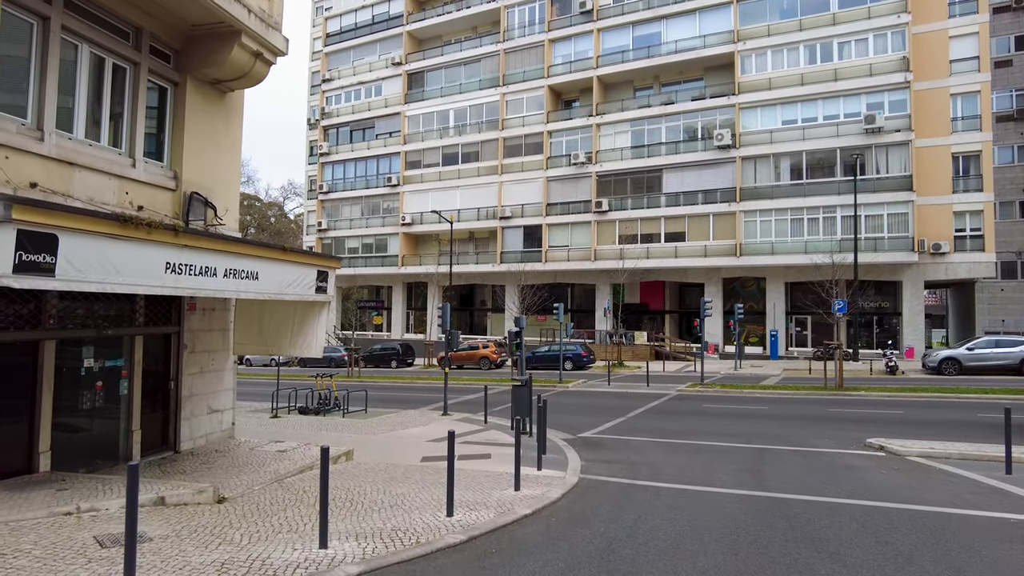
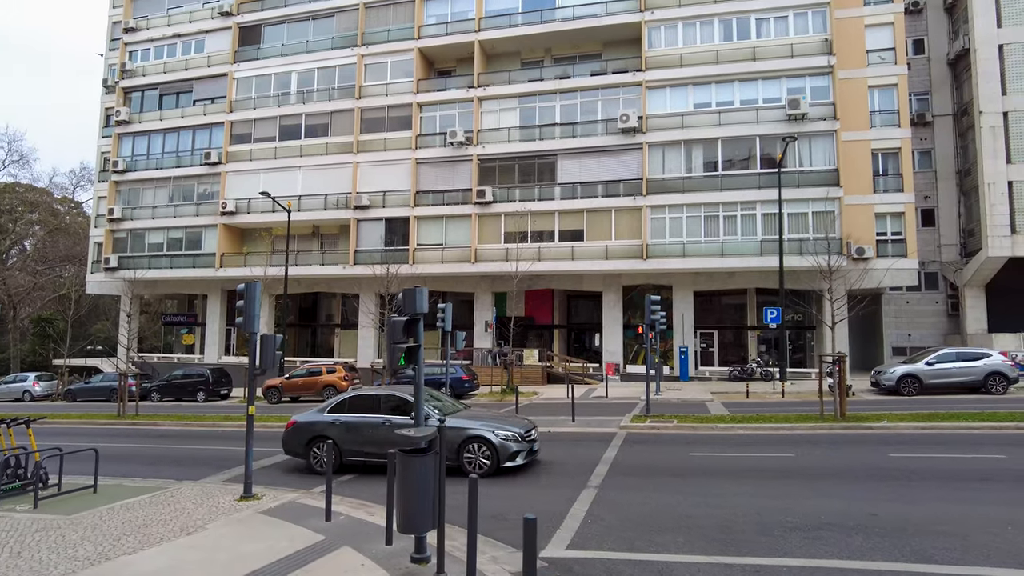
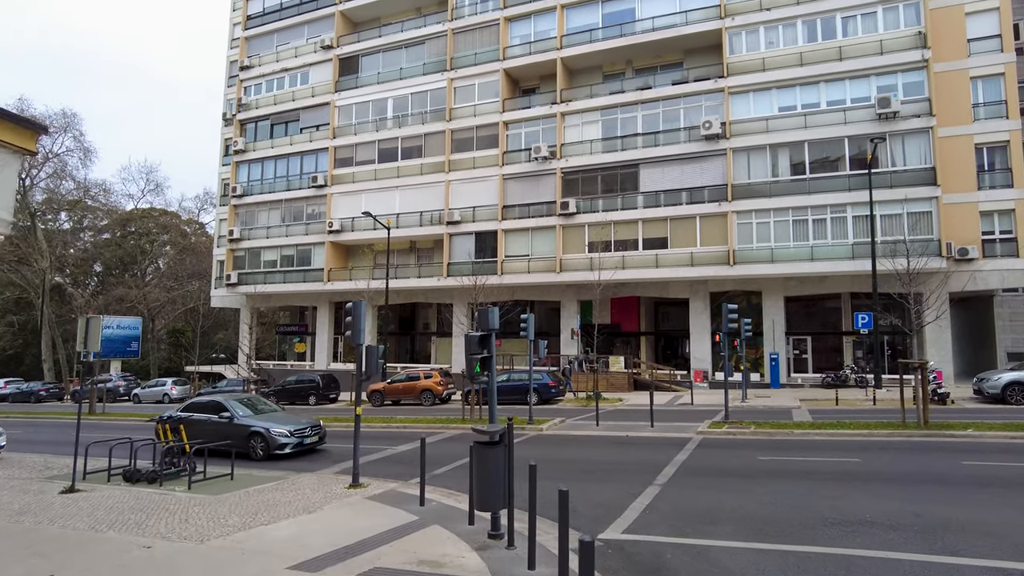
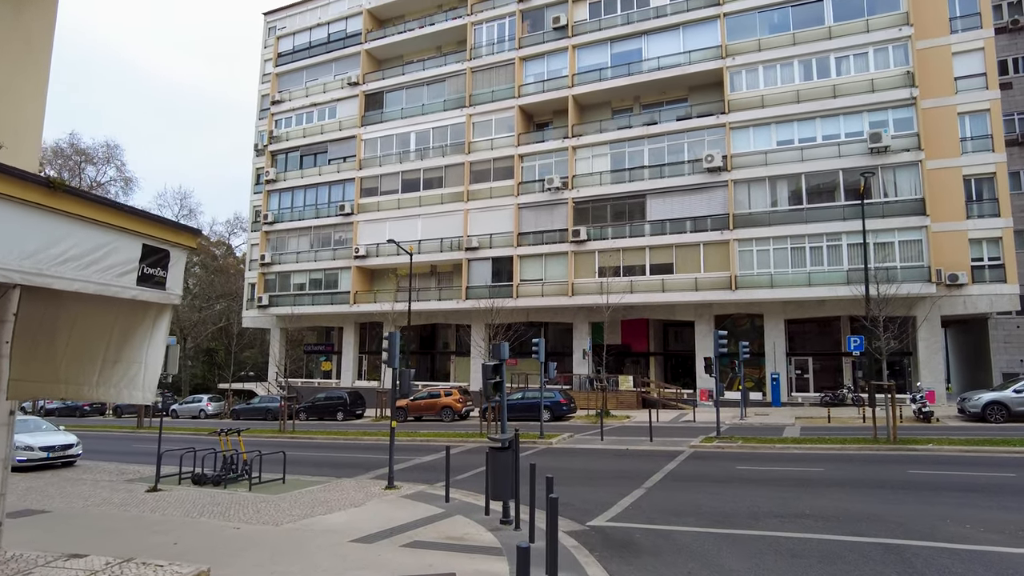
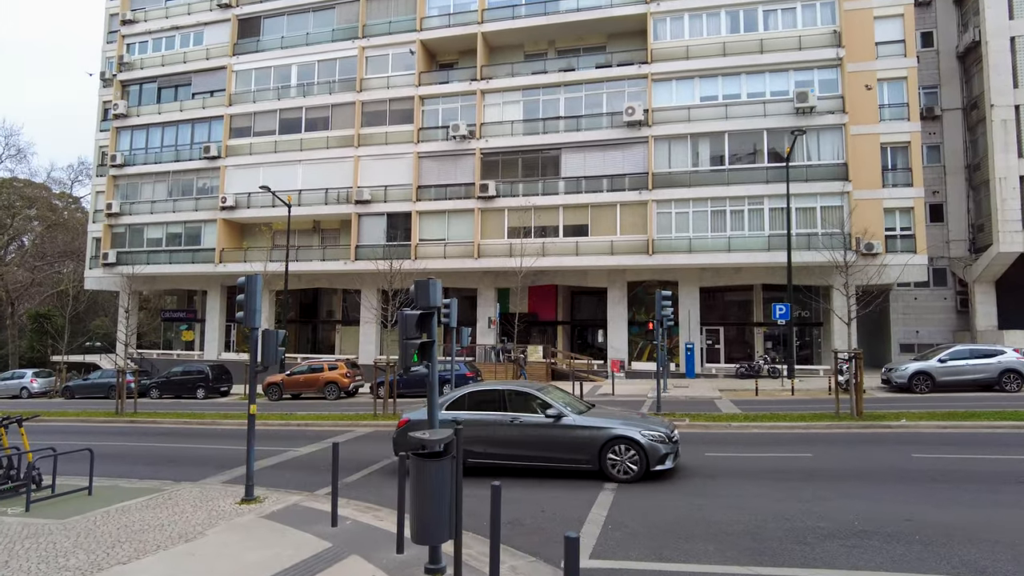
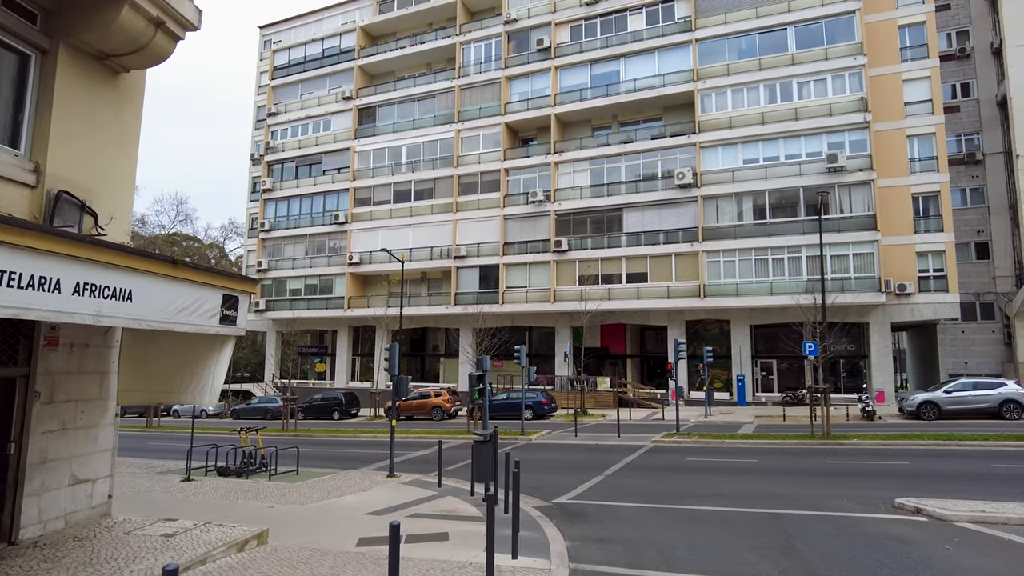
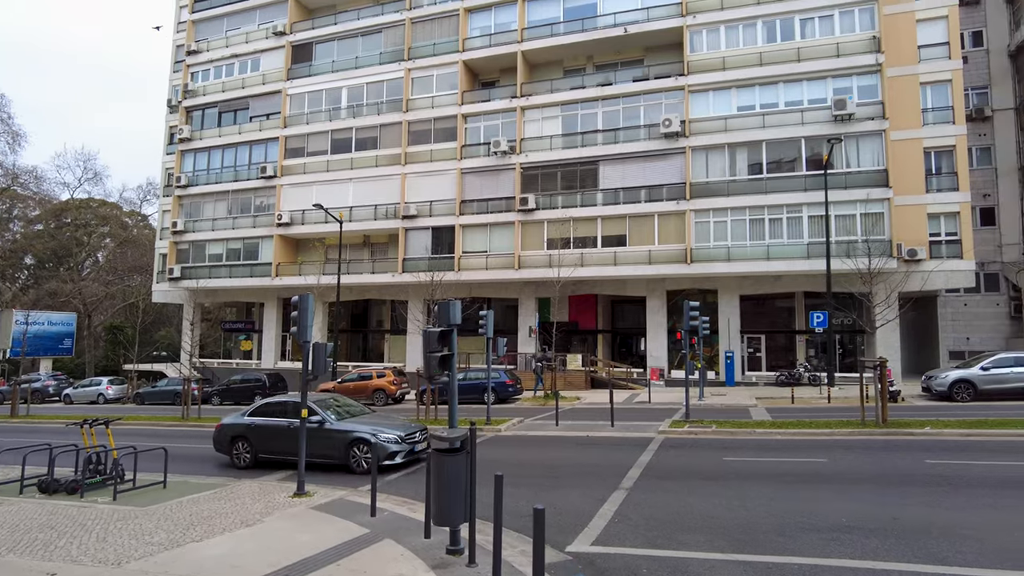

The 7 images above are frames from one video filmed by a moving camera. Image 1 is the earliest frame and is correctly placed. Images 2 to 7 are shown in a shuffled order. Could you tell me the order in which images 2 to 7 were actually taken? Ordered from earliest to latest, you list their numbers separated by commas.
6, 4, 3, 7, 2, 5
